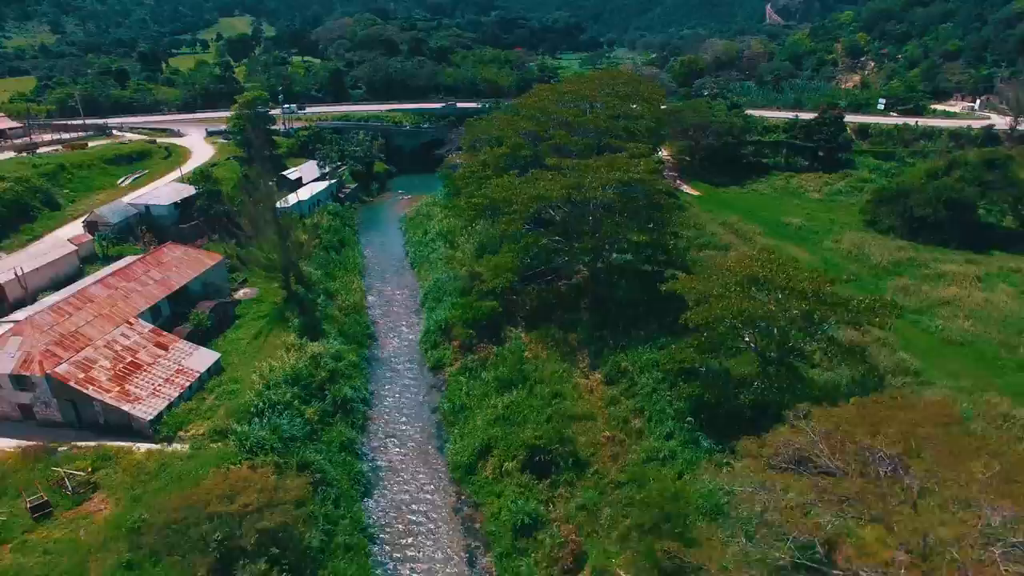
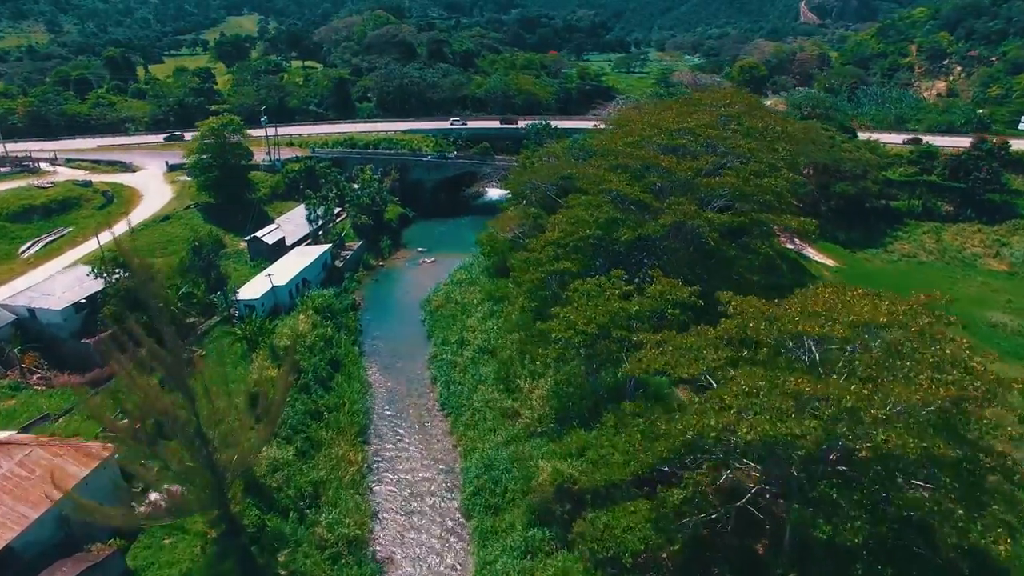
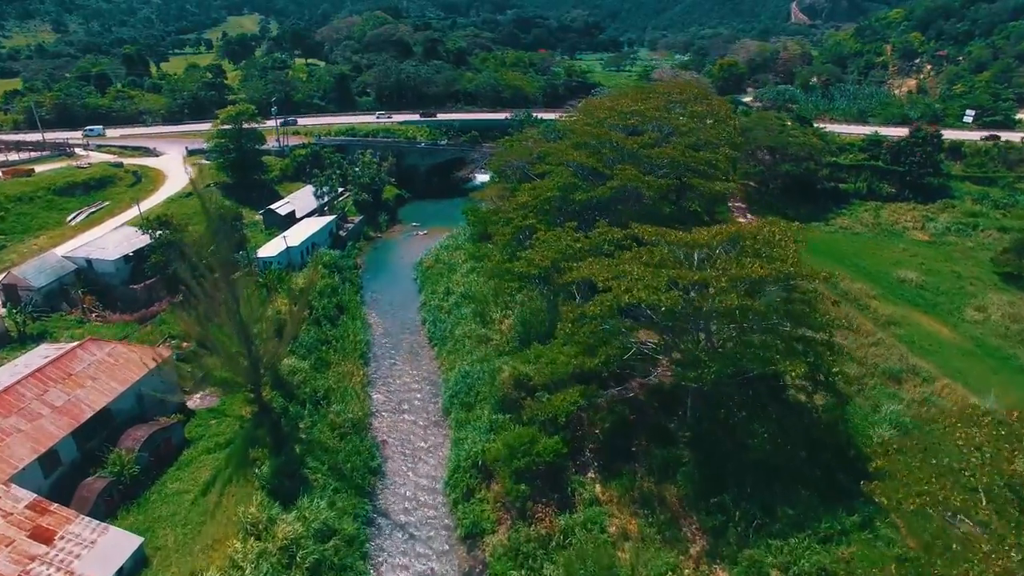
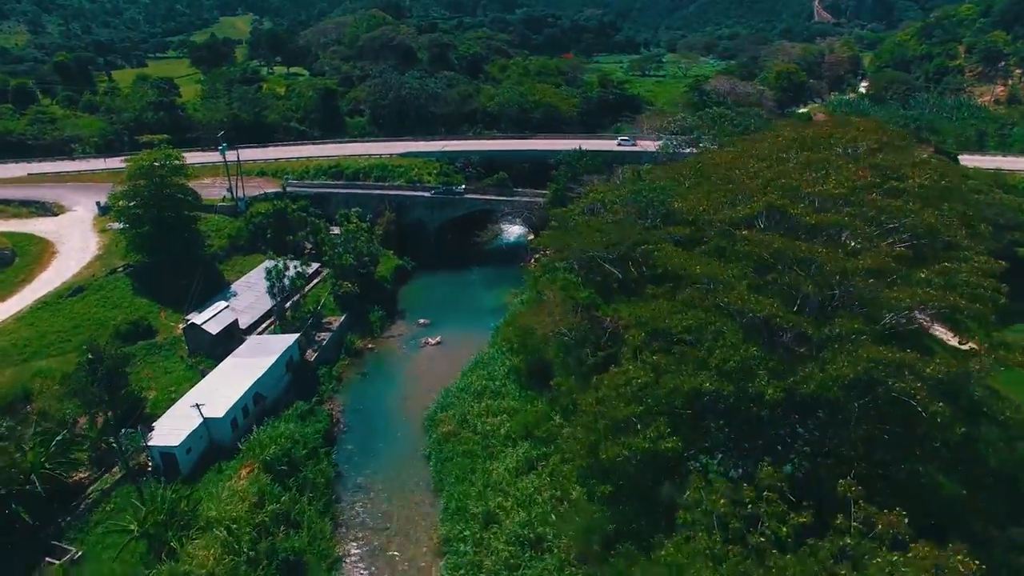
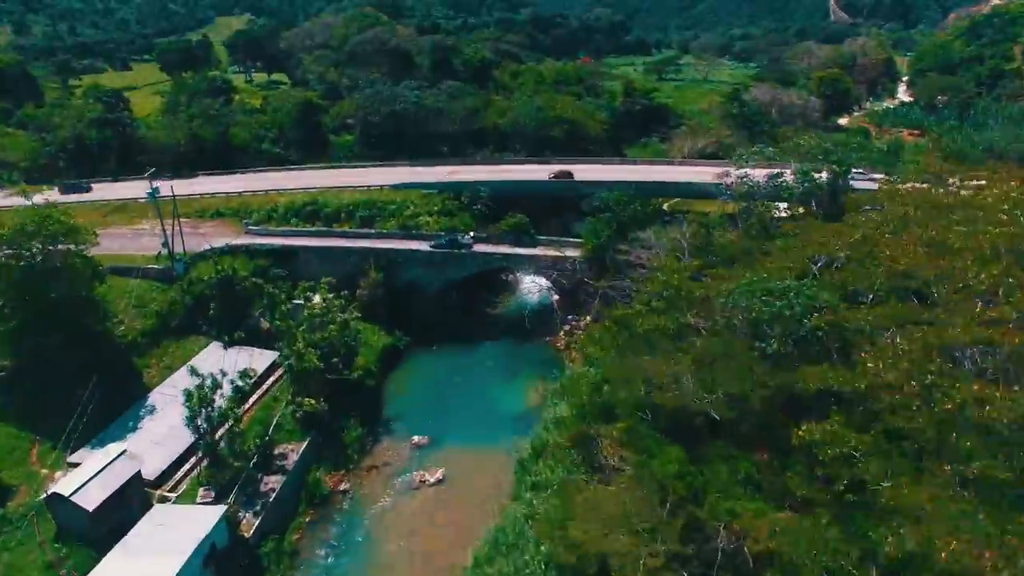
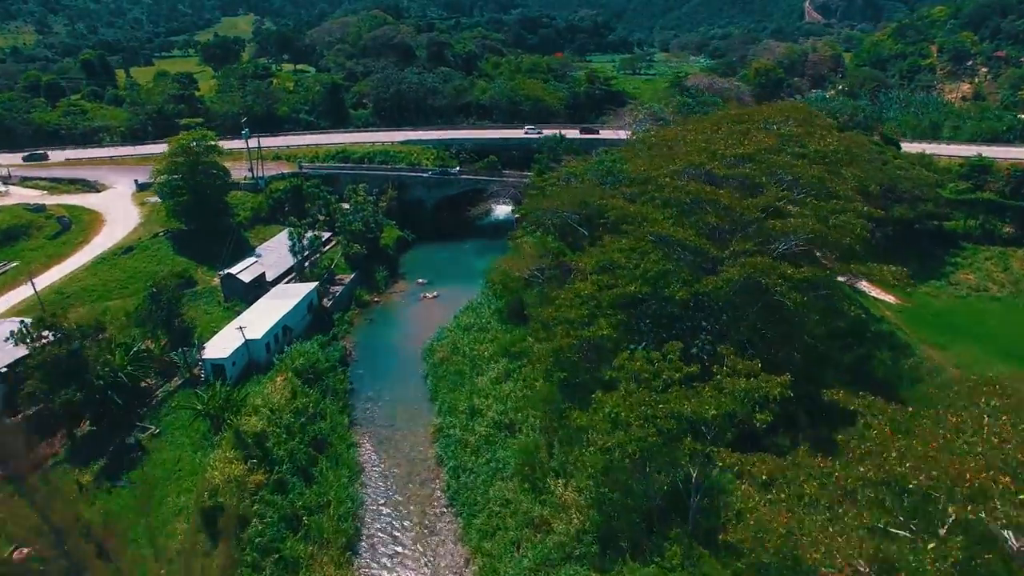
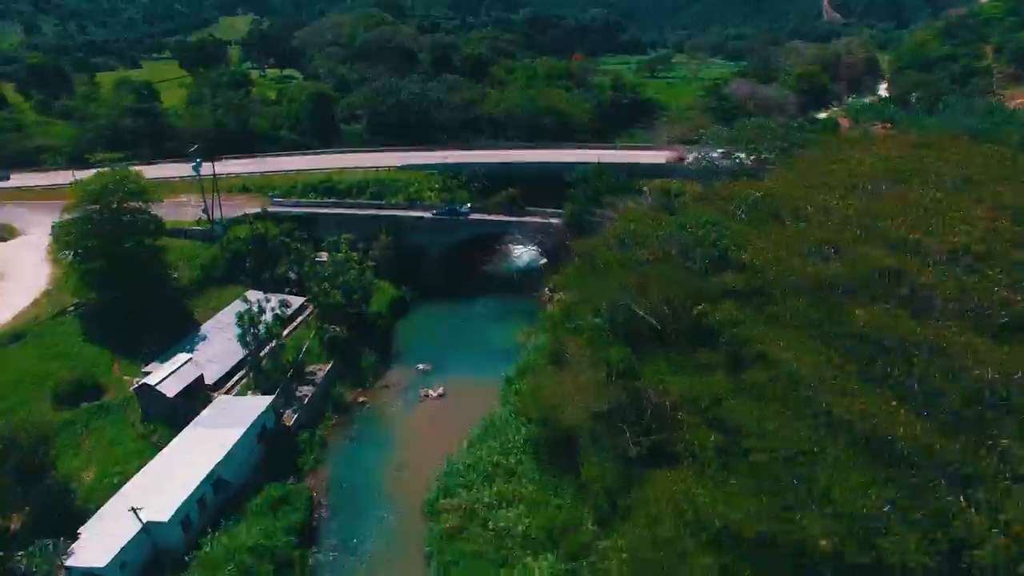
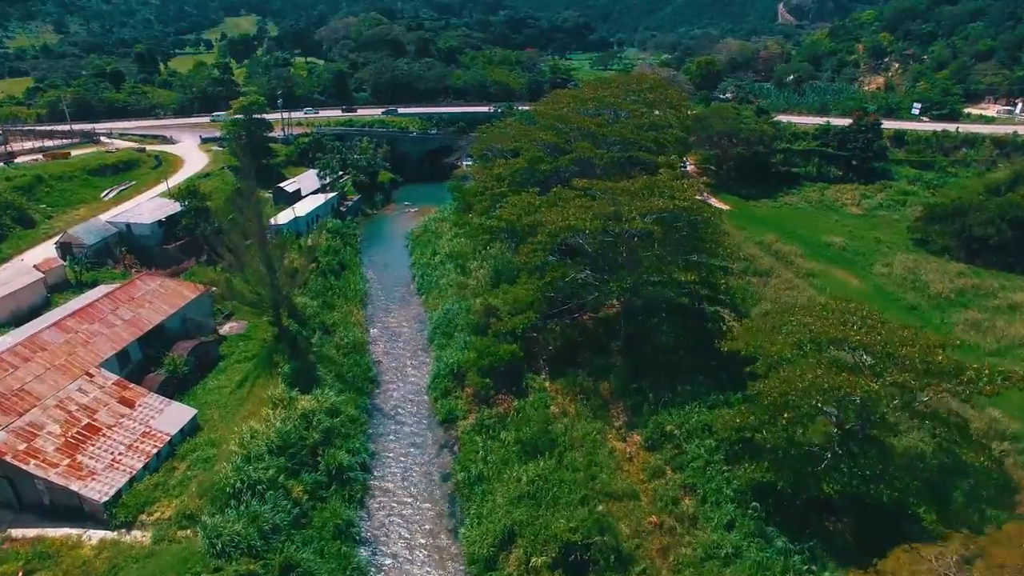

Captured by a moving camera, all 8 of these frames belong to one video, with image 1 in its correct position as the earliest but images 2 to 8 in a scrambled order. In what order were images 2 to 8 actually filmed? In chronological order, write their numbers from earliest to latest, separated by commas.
8, 3, 2, 6, 4, 7, 5
